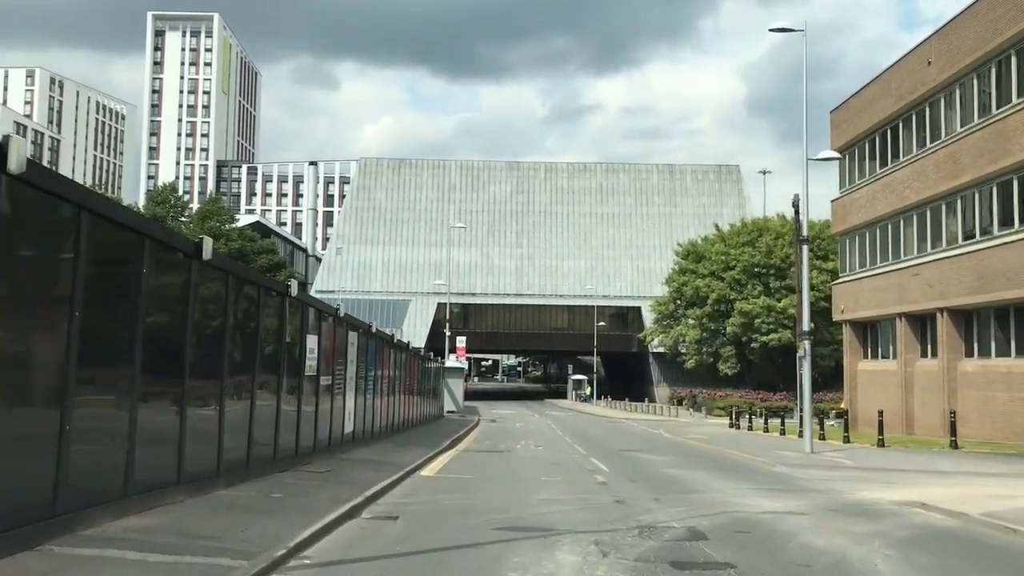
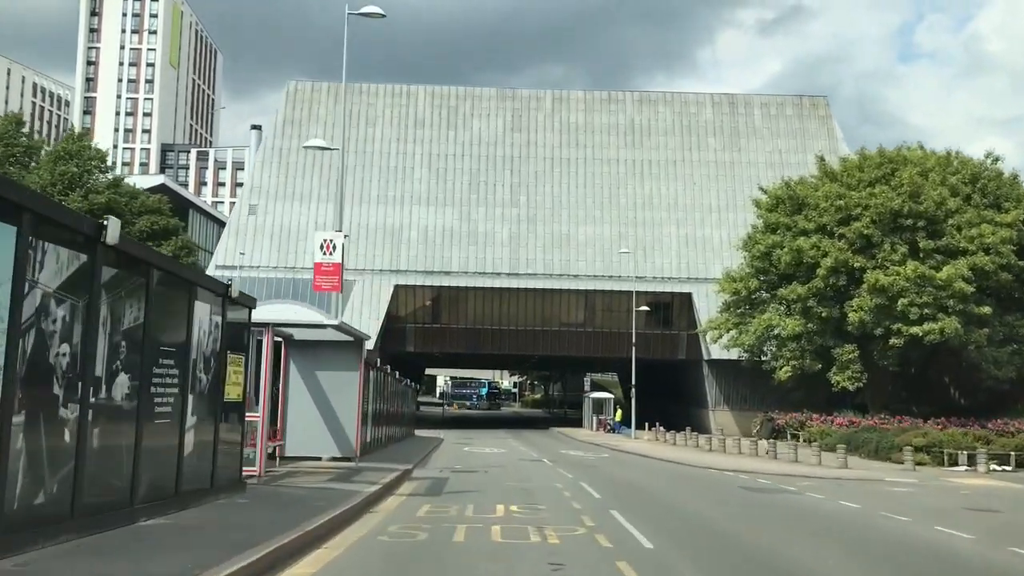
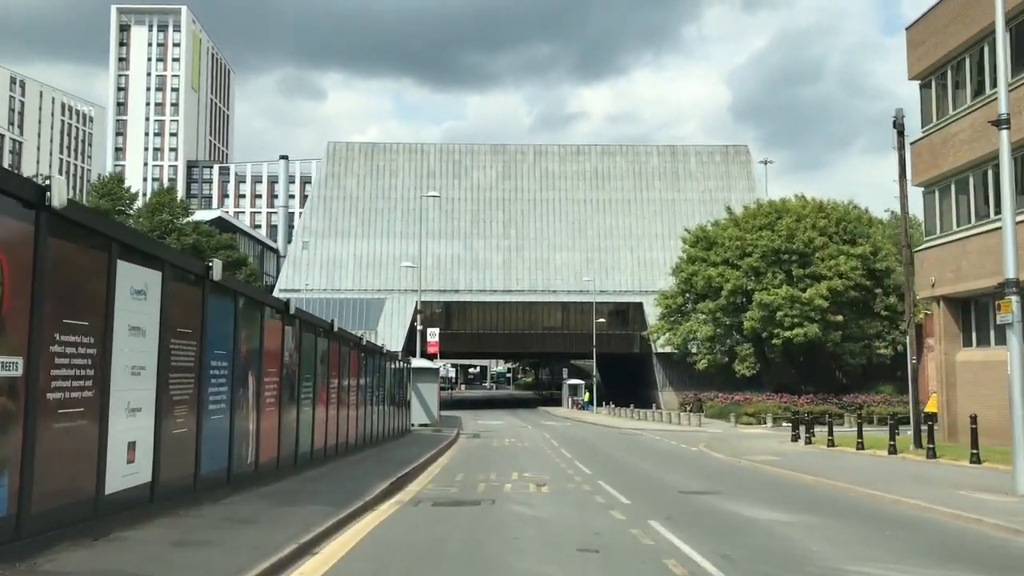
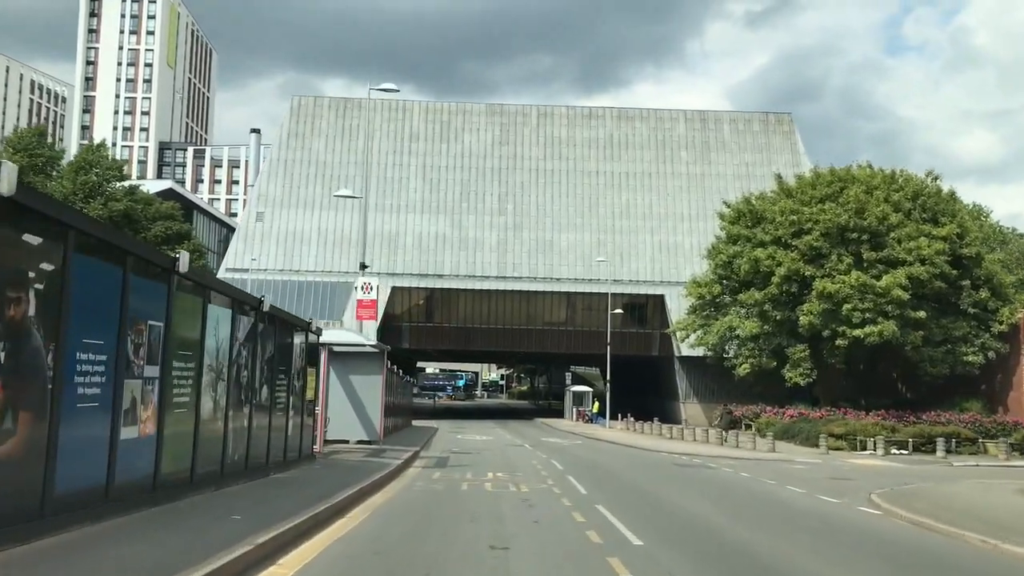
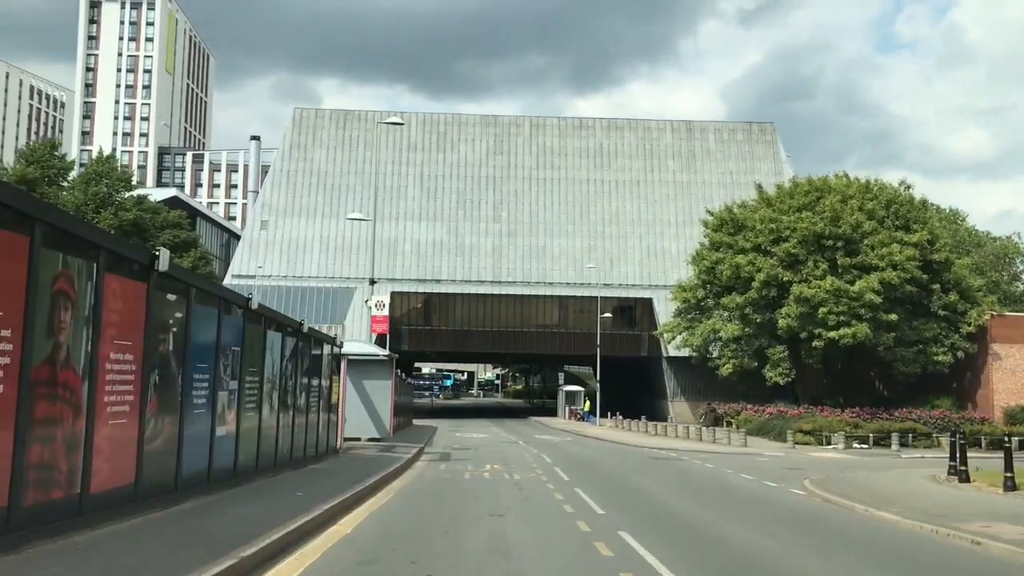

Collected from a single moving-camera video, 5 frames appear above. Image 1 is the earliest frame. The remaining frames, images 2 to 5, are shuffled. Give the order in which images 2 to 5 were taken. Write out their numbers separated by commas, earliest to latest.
3, 5, 4, 2
